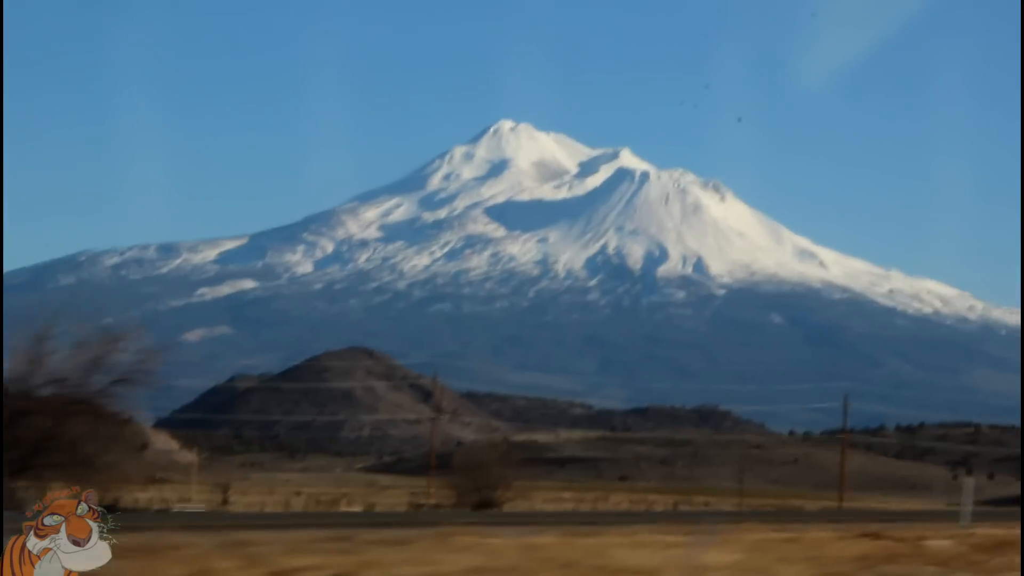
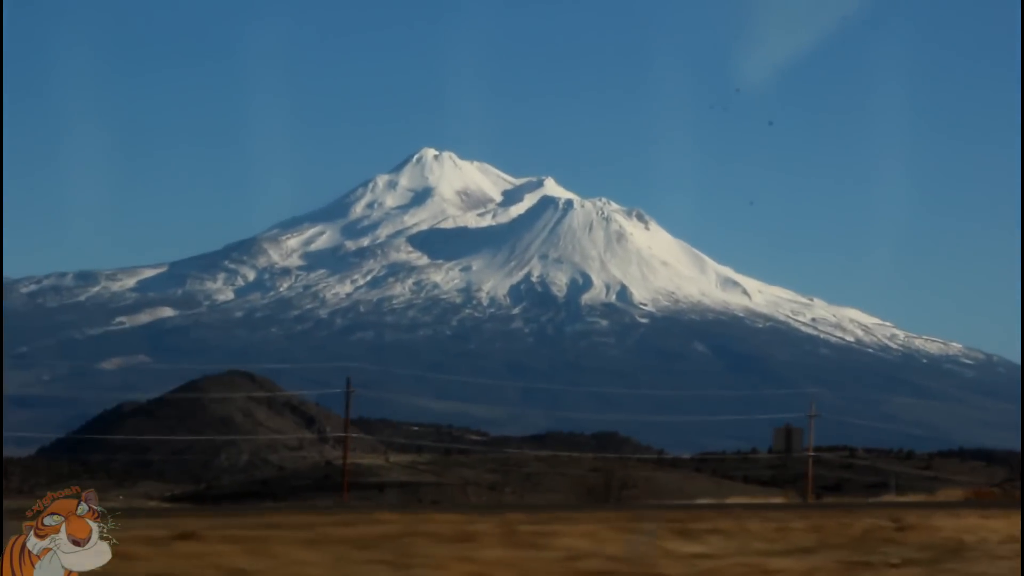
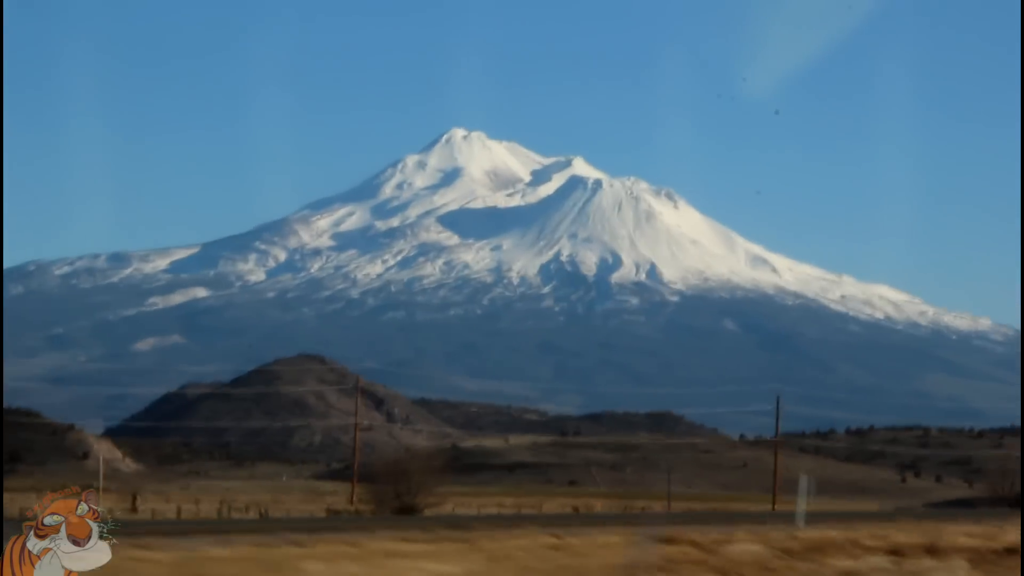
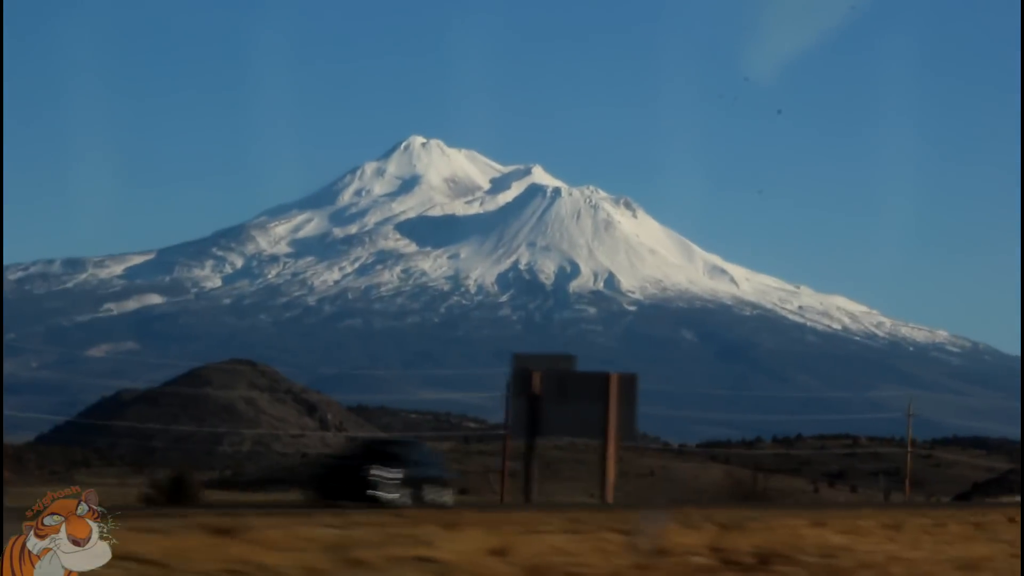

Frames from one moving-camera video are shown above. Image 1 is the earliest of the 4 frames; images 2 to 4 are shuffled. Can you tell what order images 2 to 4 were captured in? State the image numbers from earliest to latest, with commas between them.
3, 4, 2
